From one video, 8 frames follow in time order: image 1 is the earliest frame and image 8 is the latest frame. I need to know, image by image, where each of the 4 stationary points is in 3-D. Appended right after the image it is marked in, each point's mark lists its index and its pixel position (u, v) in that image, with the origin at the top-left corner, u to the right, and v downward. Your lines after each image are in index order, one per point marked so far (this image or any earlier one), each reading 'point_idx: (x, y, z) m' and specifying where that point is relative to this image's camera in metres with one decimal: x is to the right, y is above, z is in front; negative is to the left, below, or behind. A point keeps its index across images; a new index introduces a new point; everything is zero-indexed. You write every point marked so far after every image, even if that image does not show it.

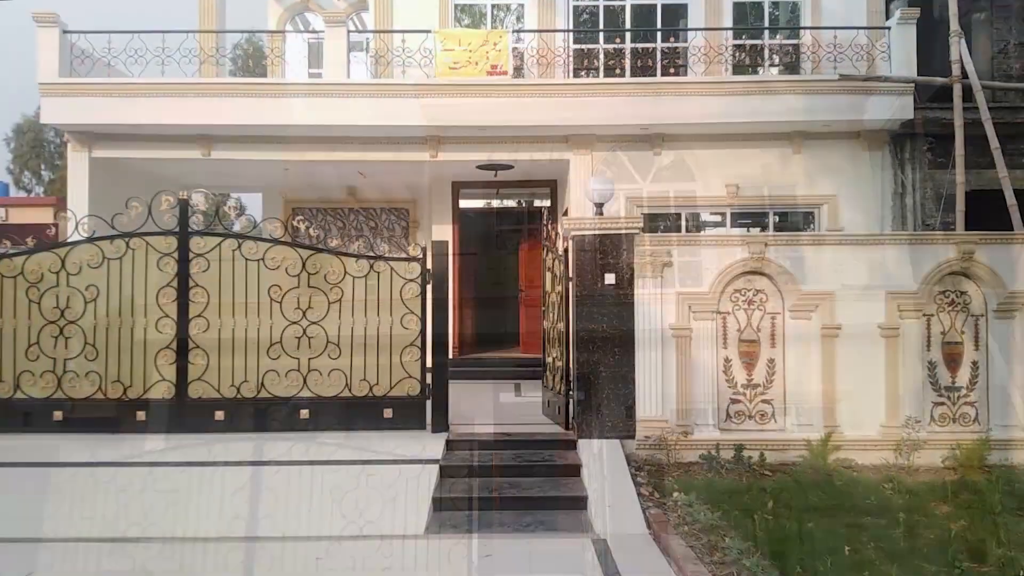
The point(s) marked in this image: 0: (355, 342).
0: (-0.9, -0.3, +5.0) m
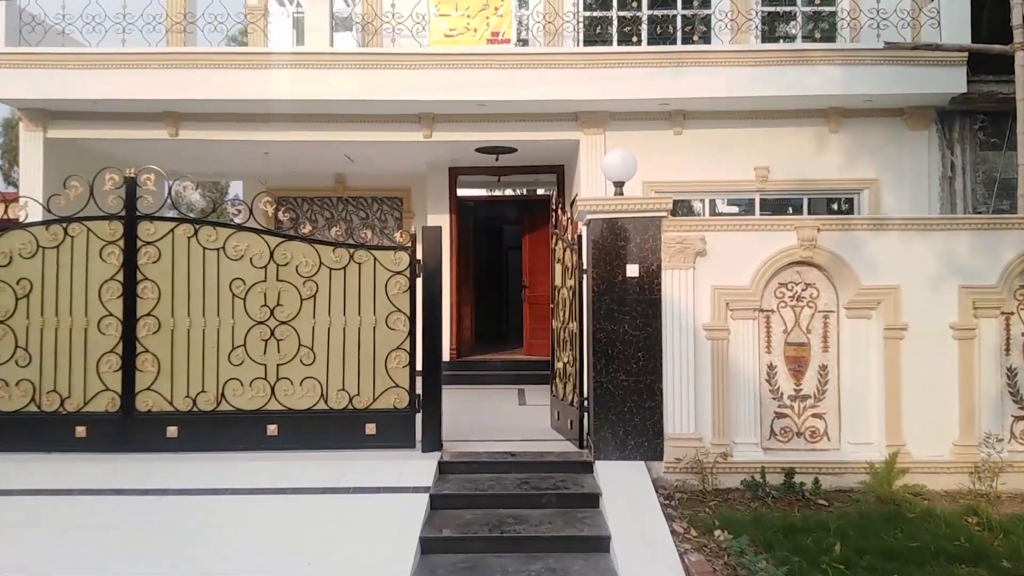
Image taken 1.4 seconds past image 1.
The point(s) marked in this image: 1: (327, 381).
0: (-0.9, -0.3, +4.2) m
1: (-0.9, -0.5, +4.2) m
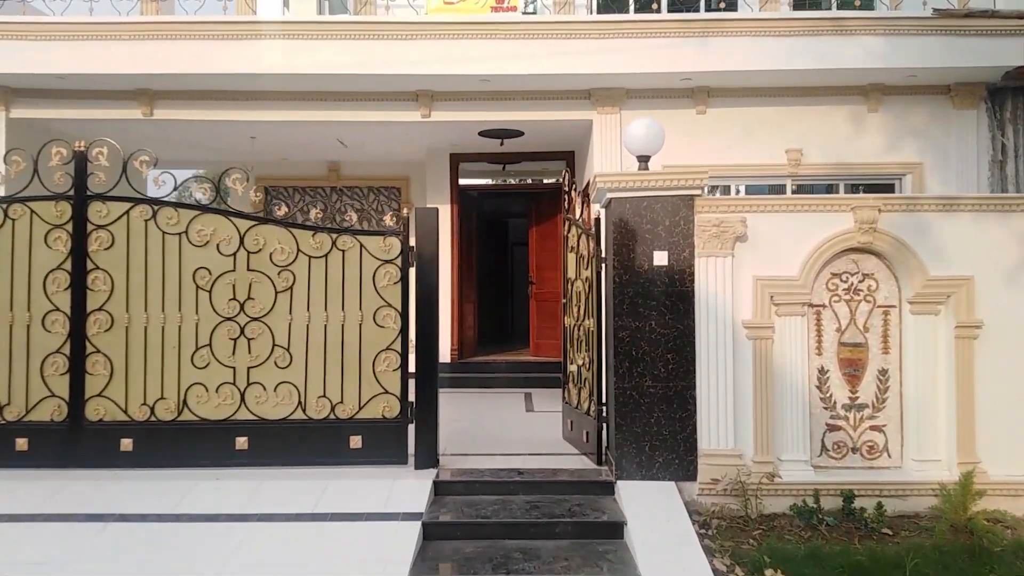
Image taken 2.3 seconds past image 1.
0: (-0.8, -0.2, +3.7) m
1: (-0.9, -0.4, +3.6) m
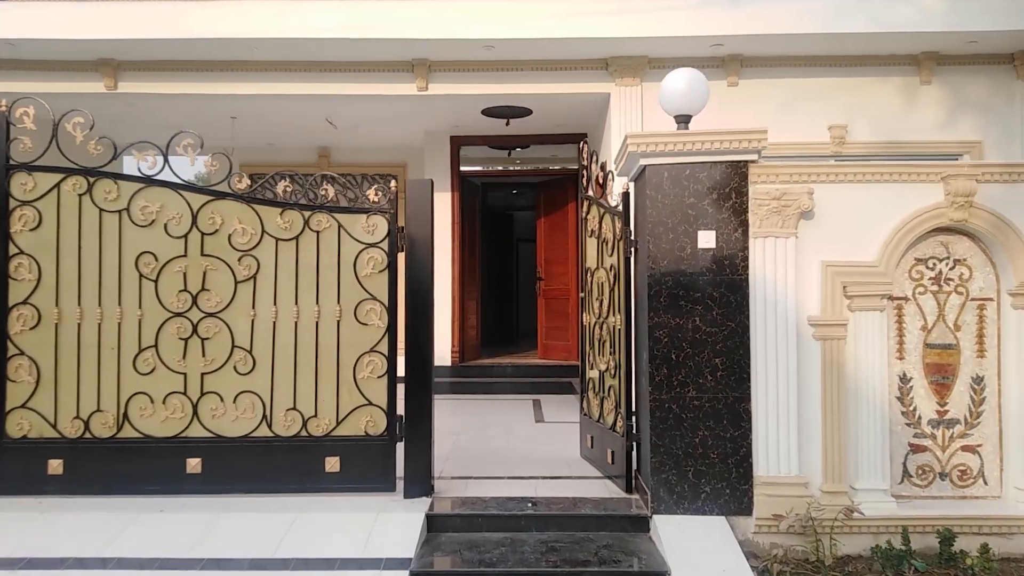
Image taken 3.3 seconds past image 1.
0: (-0.8, -0.2, +3.0) m
1: (-0.8, -0.4, +3.0) m
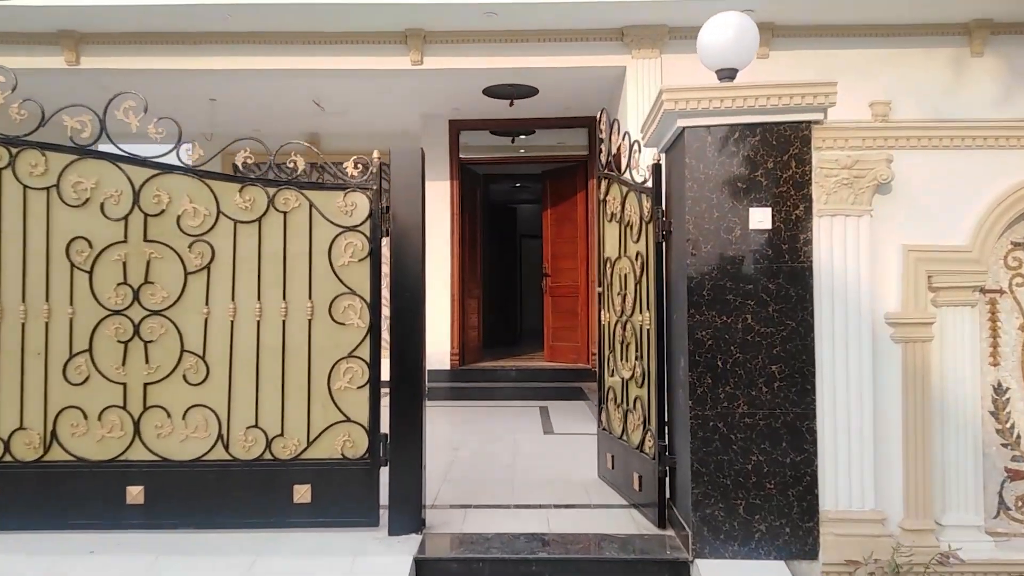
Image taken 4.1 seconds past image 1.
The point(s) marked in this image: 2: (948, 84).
0: (-0.8, -0.2, +2.5) m
1: (-0.8, -0.4, +2.5) m
2: (+2.3, +1.1, +4.5) m
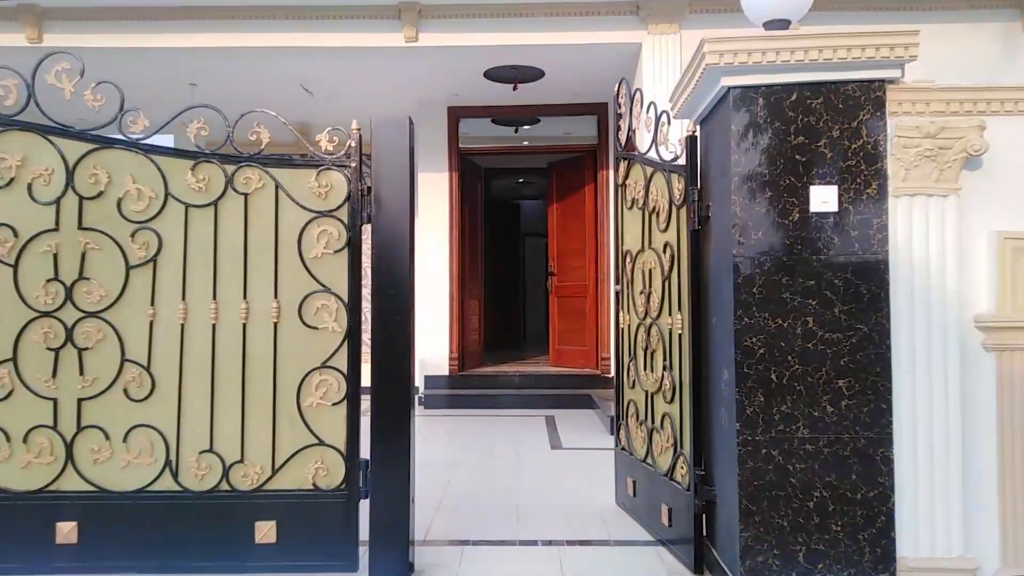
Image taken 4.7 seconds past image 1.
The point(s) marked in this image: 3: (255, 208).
0: (-0.8, -0.2, +2.1) m
1: (-0.8, -0.4, +2.1) m
2: (+2.3, +1.1, +4.1) m
3: (-0.6, +0.2, +2.1) m
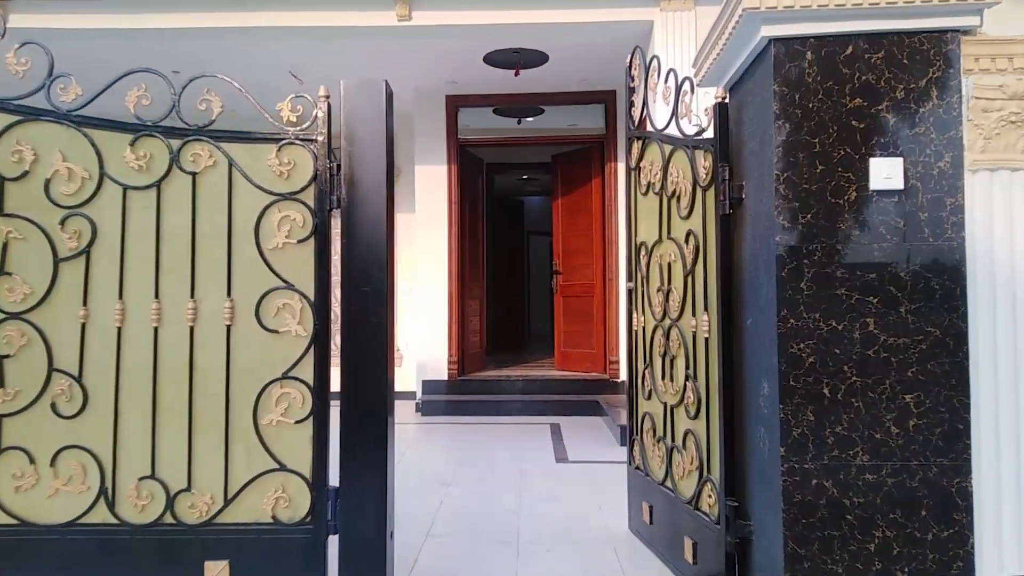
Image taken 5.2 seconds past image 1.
0: (-0.8, -0.2, +1.8) m
1: (-0.8, -0.3, +1.8) m
2: (+2.3, +1.1, +3.8) m
3: (-0.6, +0.2, +1.8) m
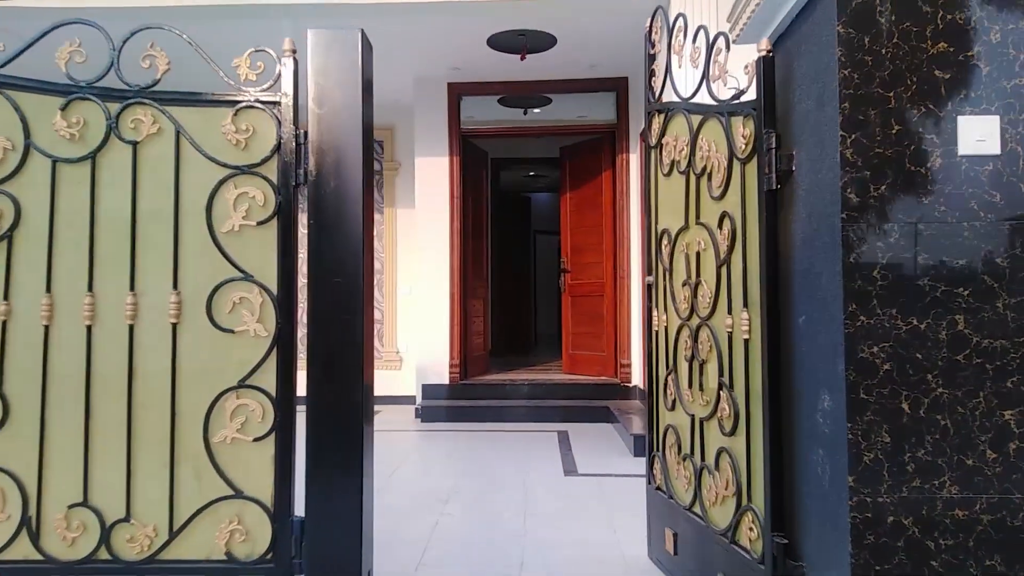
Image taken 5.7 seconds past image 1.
0: (-0.8, -0.2, +1.5) m
1: (-0.8, -0.3, +1.5) m
2: (+2.3, +1.1, +3.5) m
3: (-0.6, +0.2, +1.5) m
